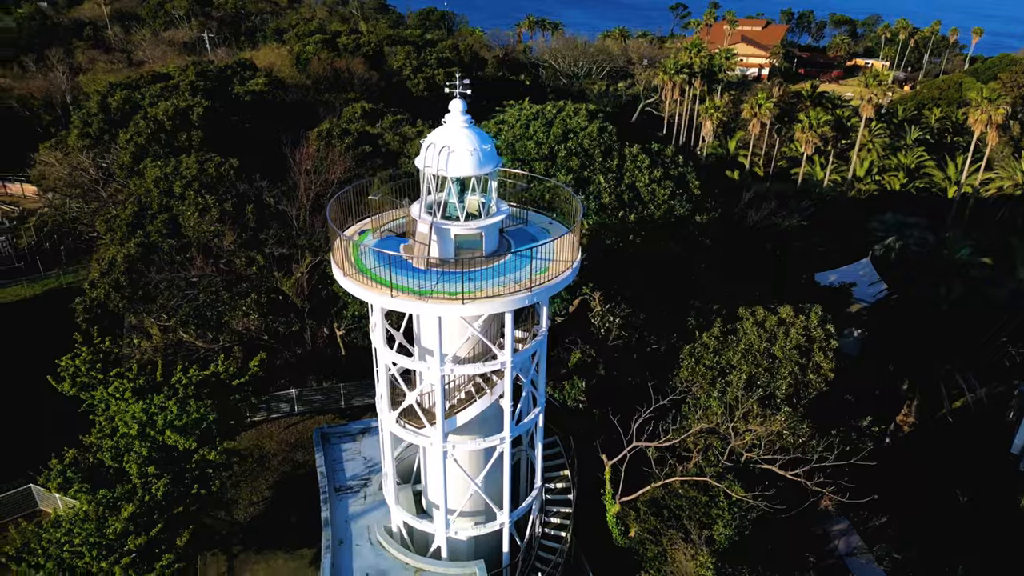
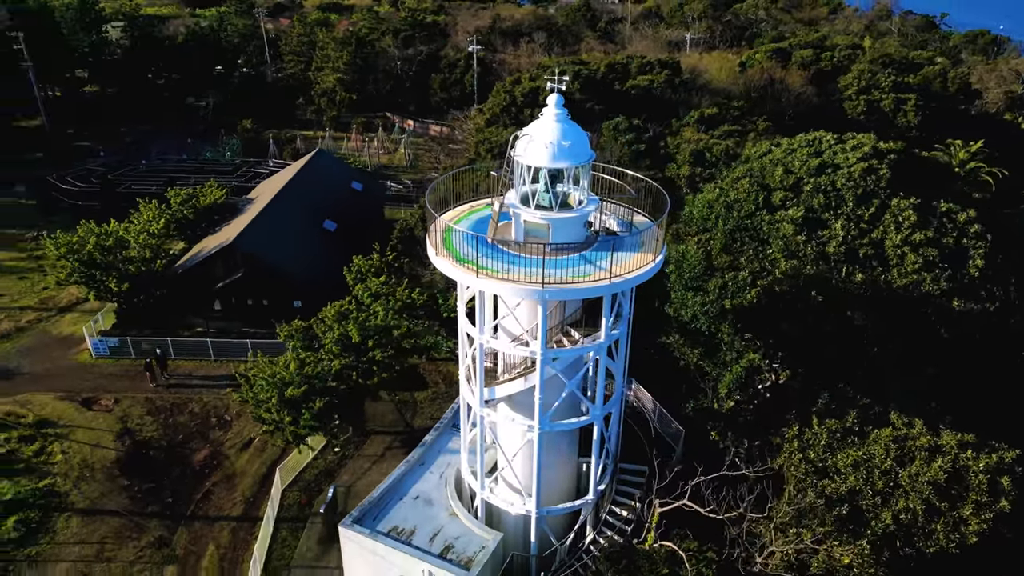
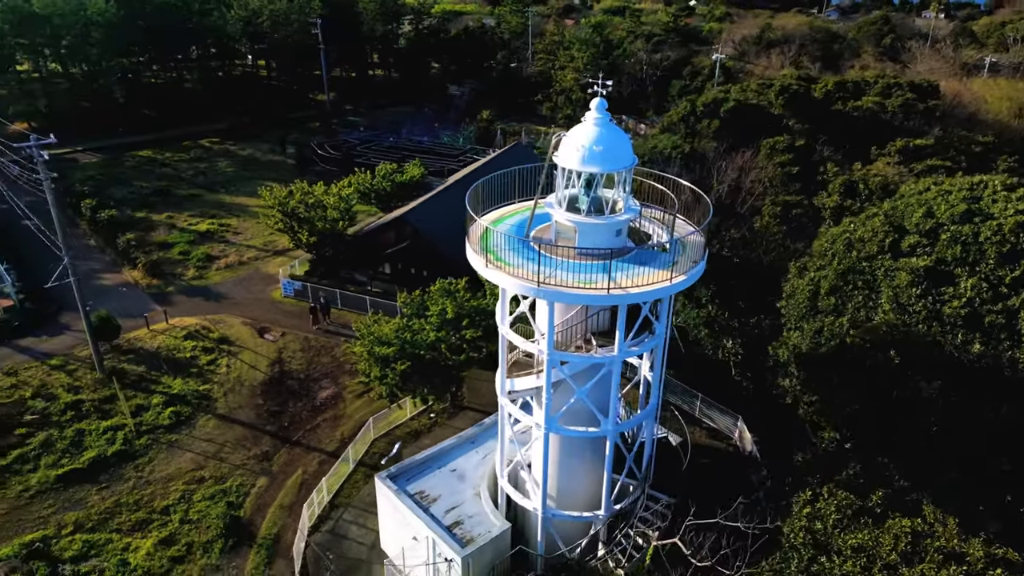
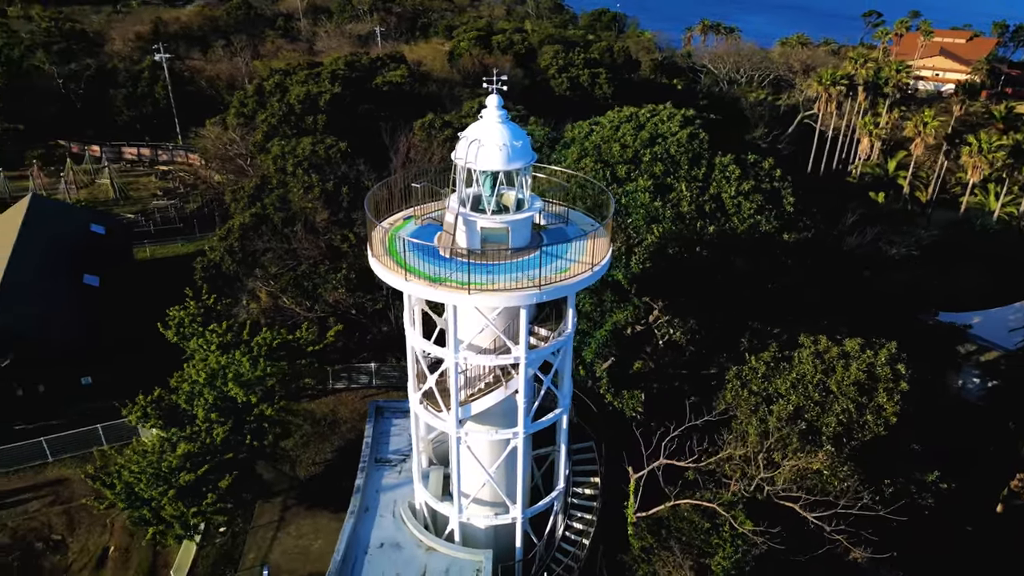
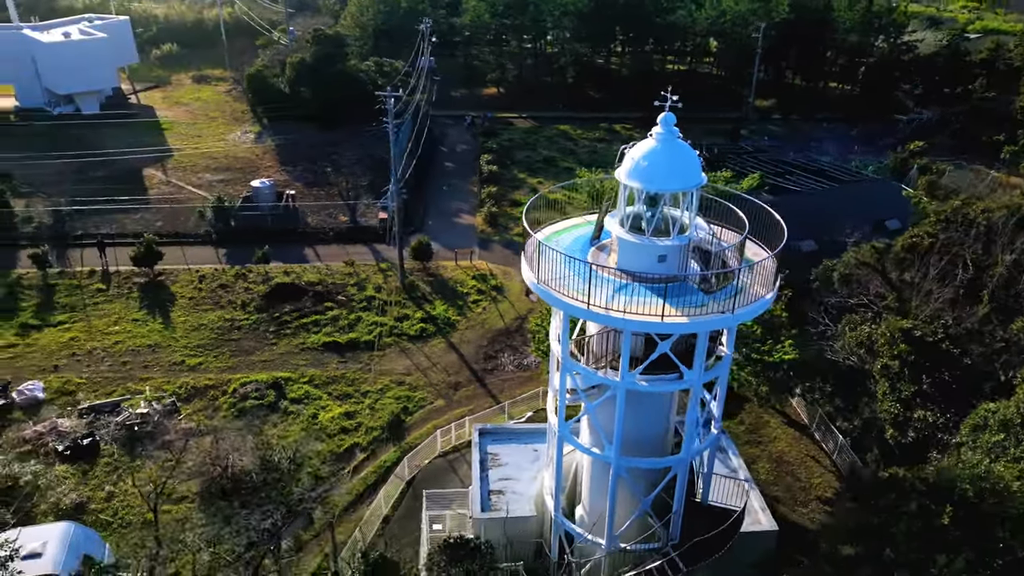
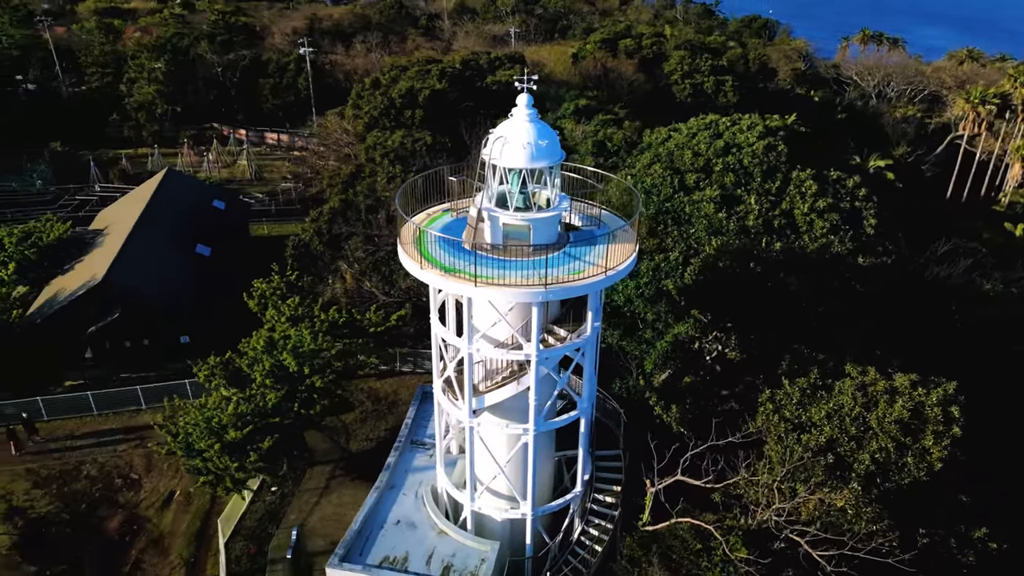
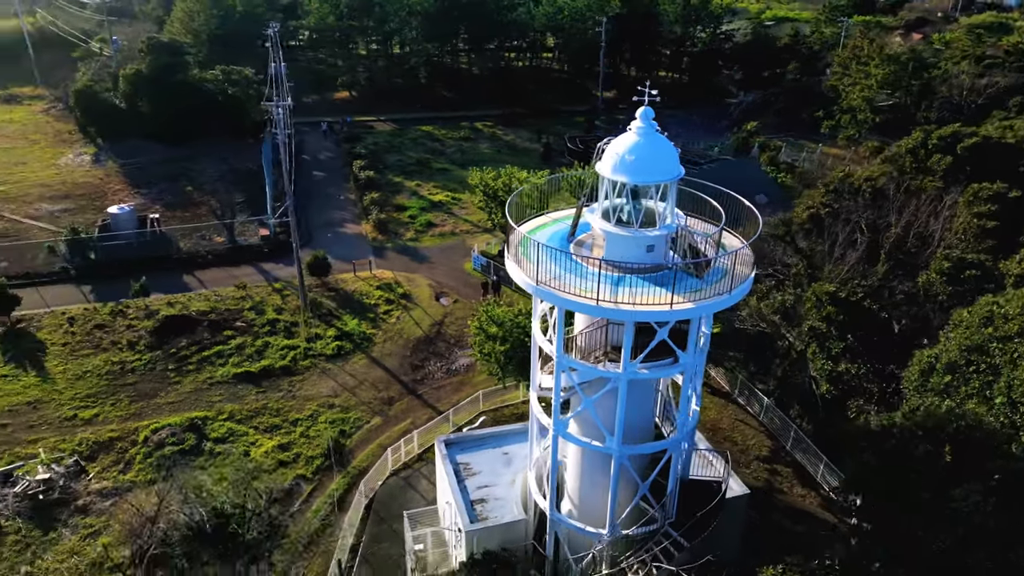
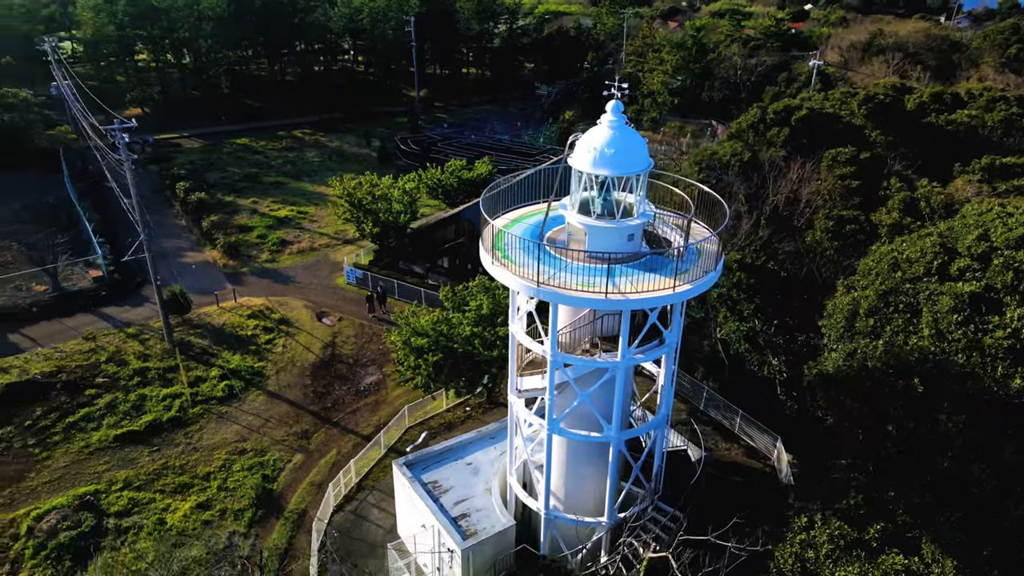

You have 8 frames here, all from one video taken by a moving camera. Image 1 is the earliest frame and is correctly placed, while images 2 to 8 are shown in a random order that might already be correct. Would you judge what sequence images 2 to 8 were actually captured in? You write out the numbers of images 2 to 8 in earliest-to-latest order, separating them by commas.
4, 6, 2, 3, 8, 7, 5
